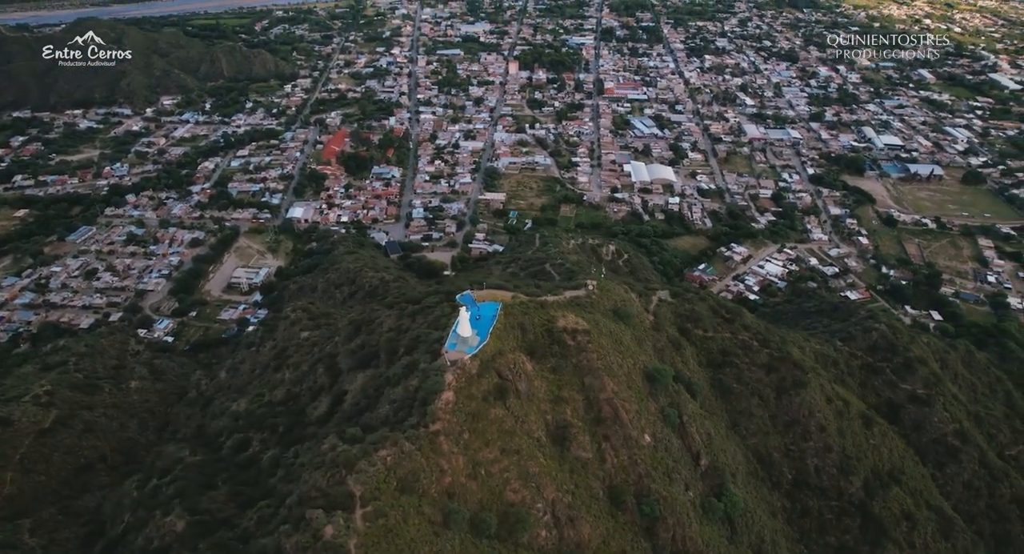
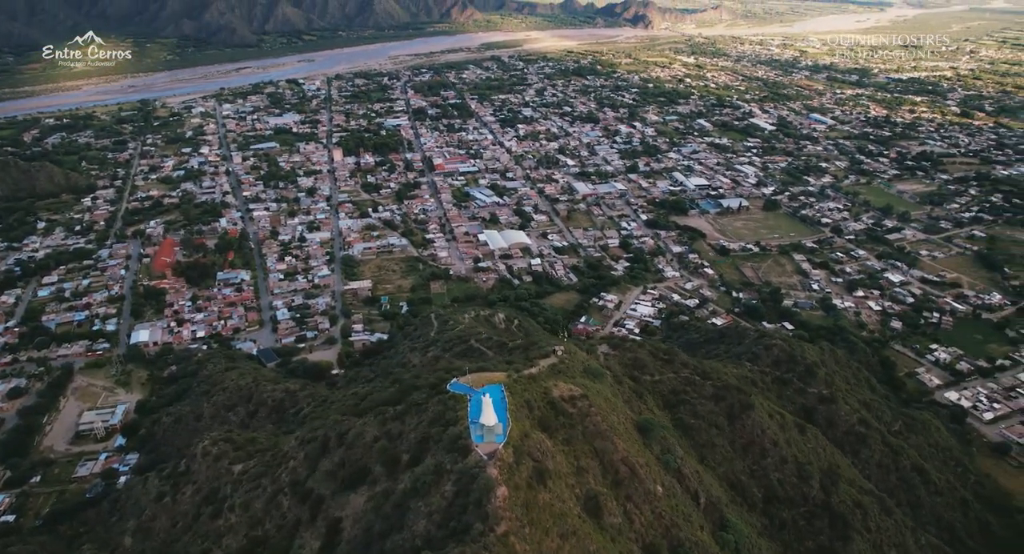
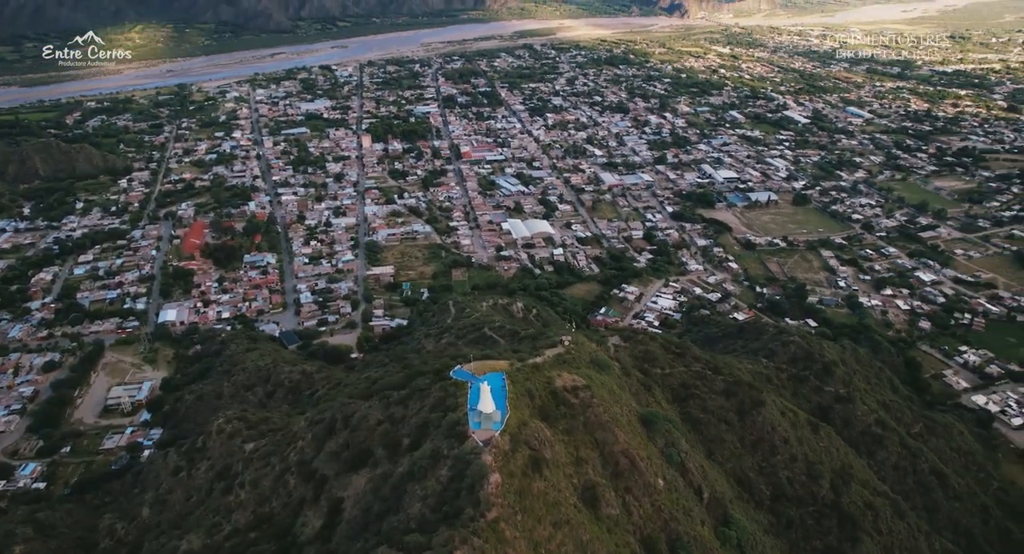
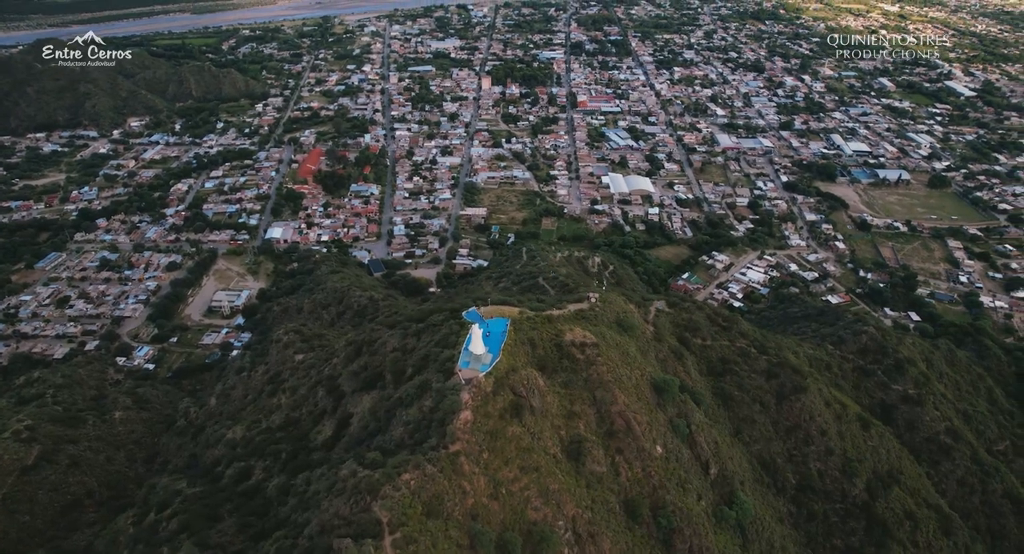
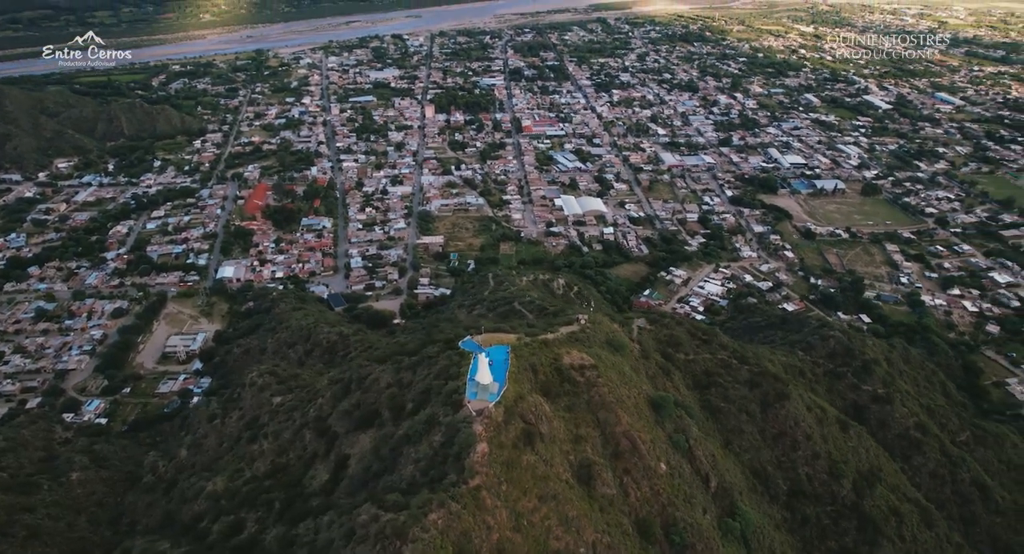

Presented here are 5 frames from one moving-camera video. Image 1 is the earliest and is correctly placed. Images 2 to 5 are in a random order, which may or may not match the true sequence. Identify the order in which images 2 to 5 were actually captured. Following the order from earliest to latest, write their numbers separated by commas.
4, 5, 3, 2
